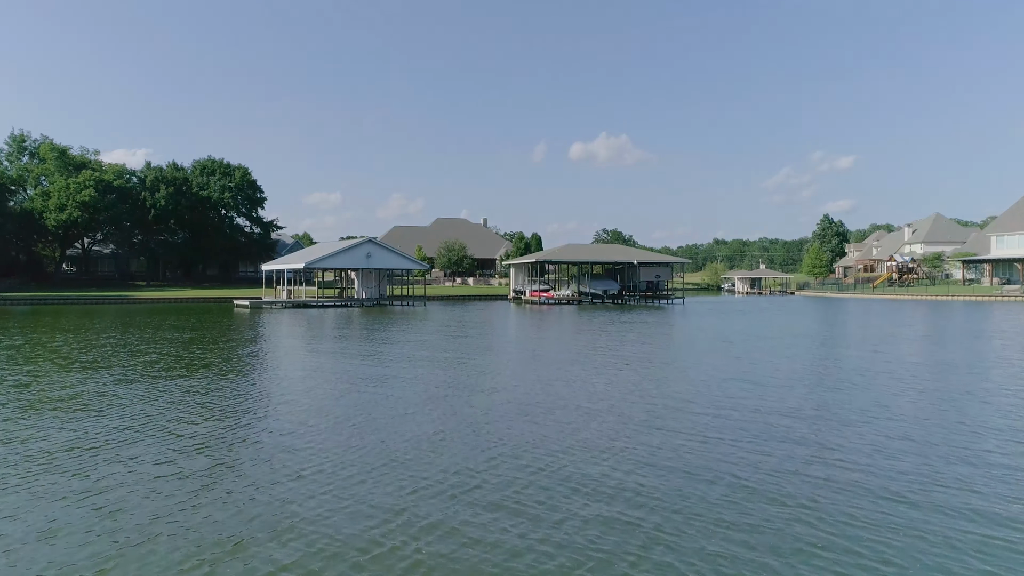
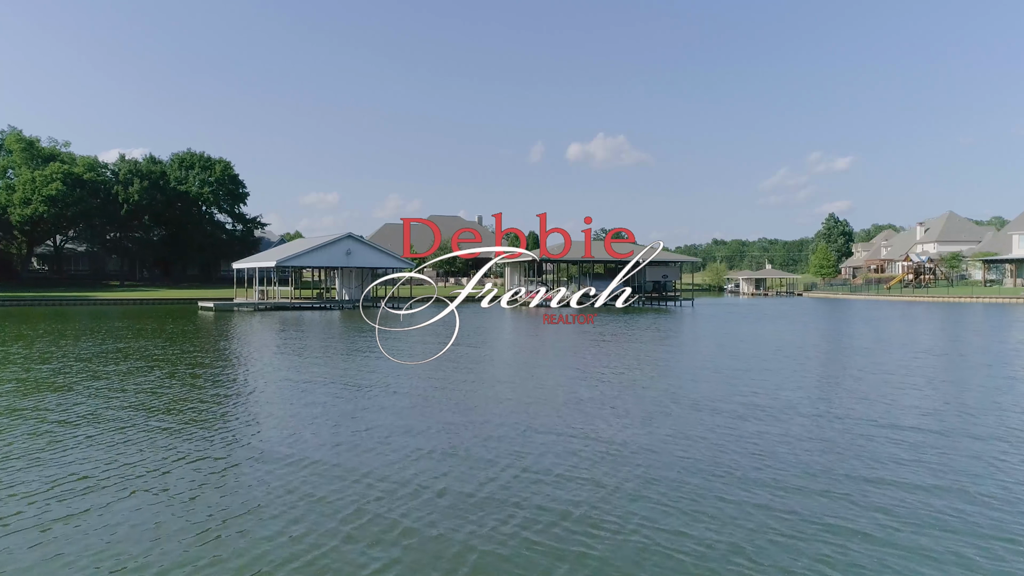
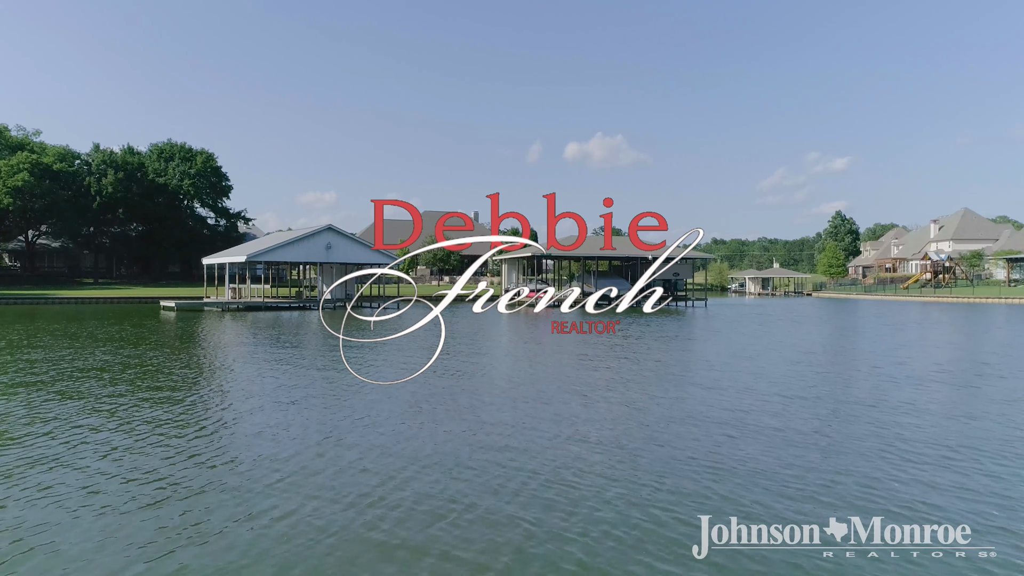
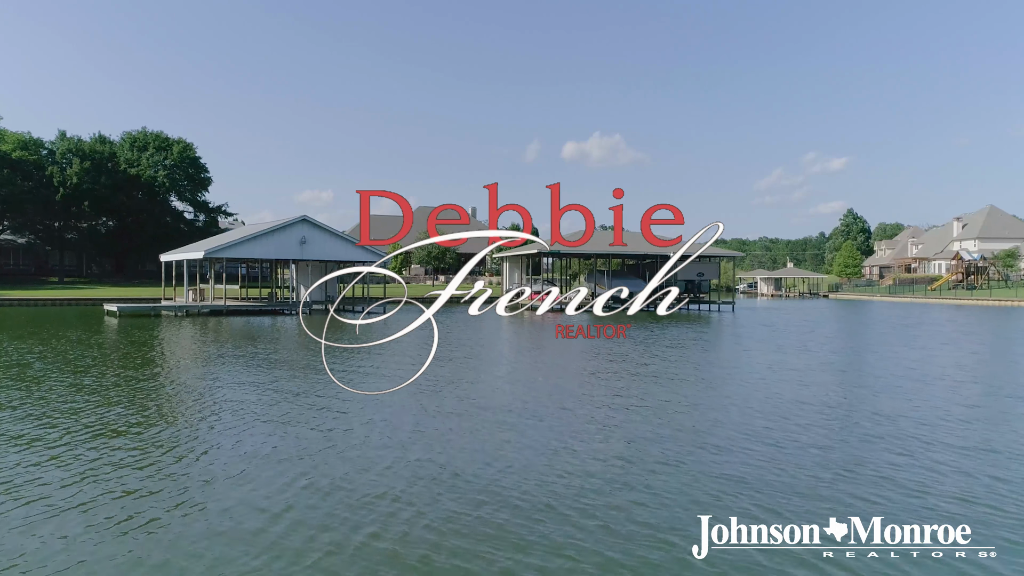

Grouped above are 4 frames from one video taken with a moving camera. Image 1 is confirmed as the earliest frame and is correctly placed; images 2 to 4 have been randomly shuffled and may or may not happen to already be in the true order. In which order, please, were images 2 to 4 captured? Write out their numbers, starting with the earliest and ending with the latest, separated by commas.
2, 3, 4
